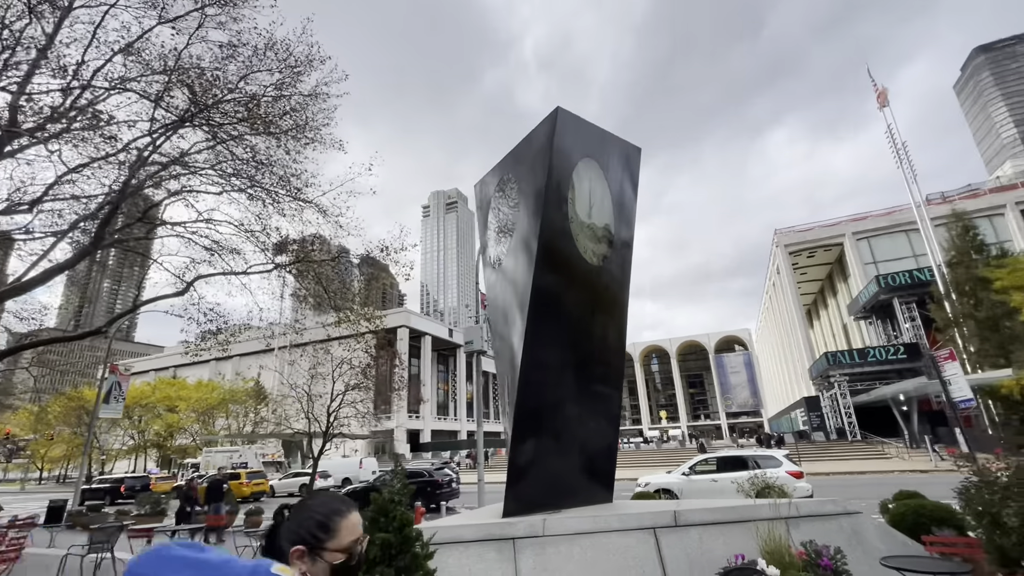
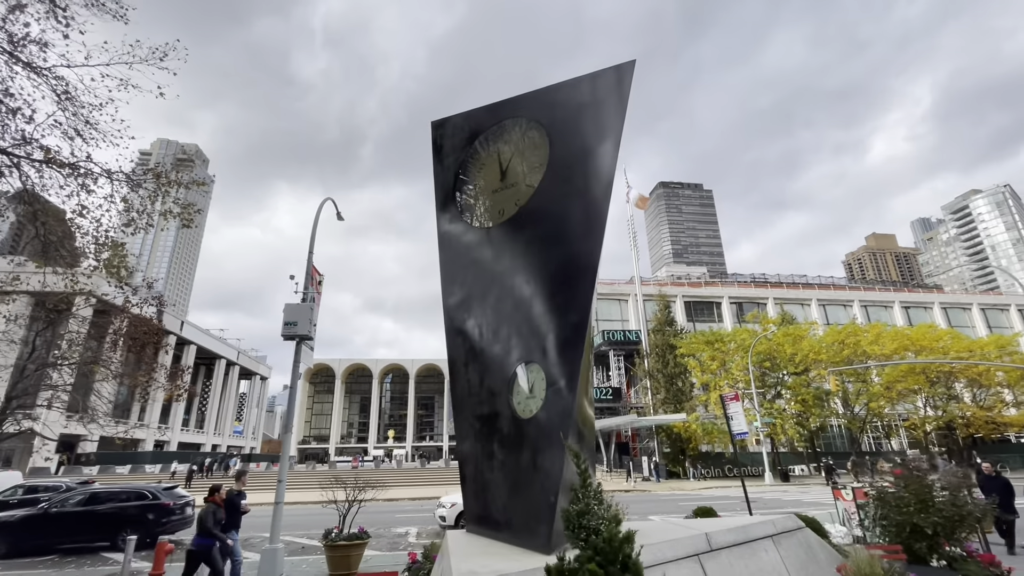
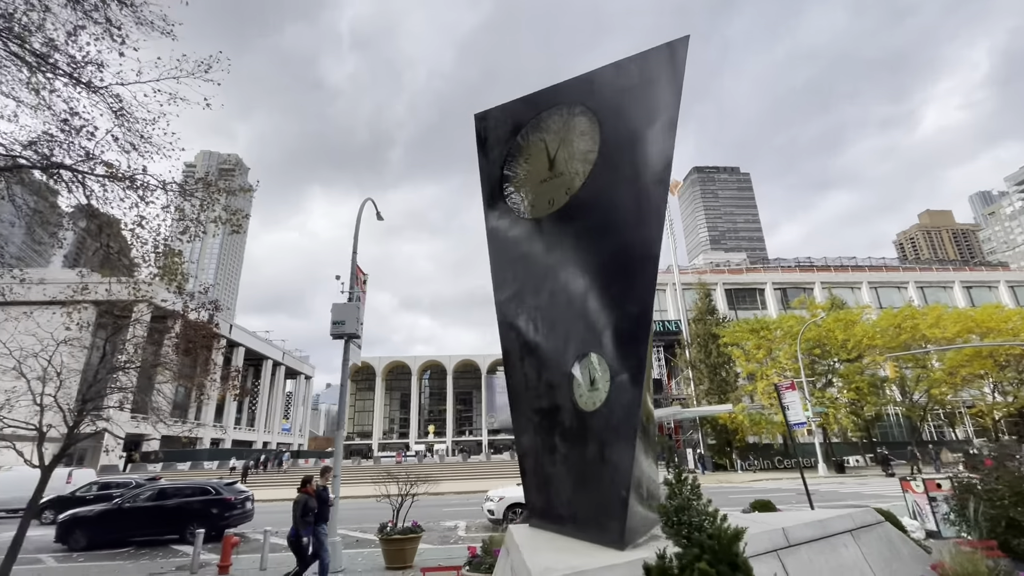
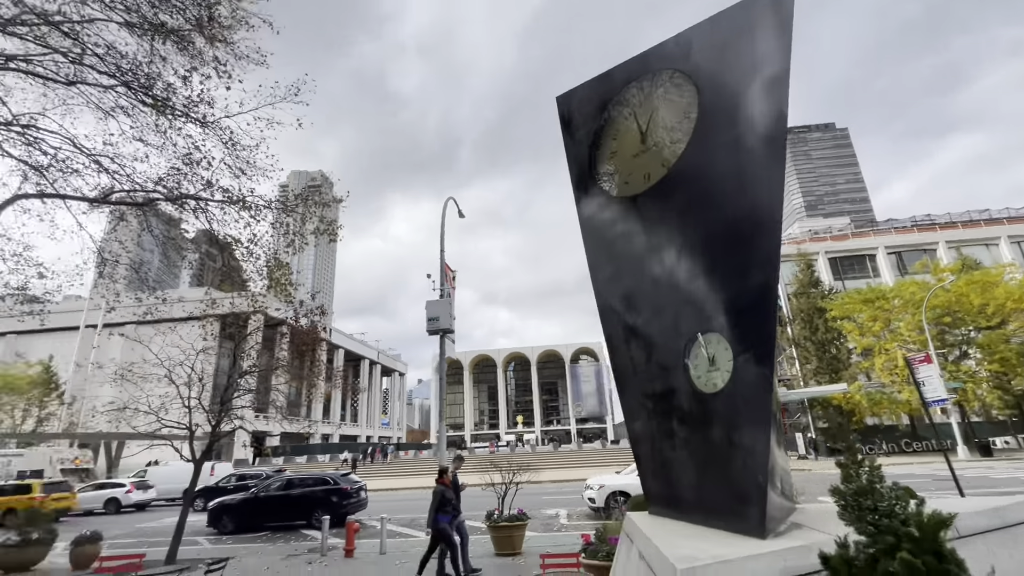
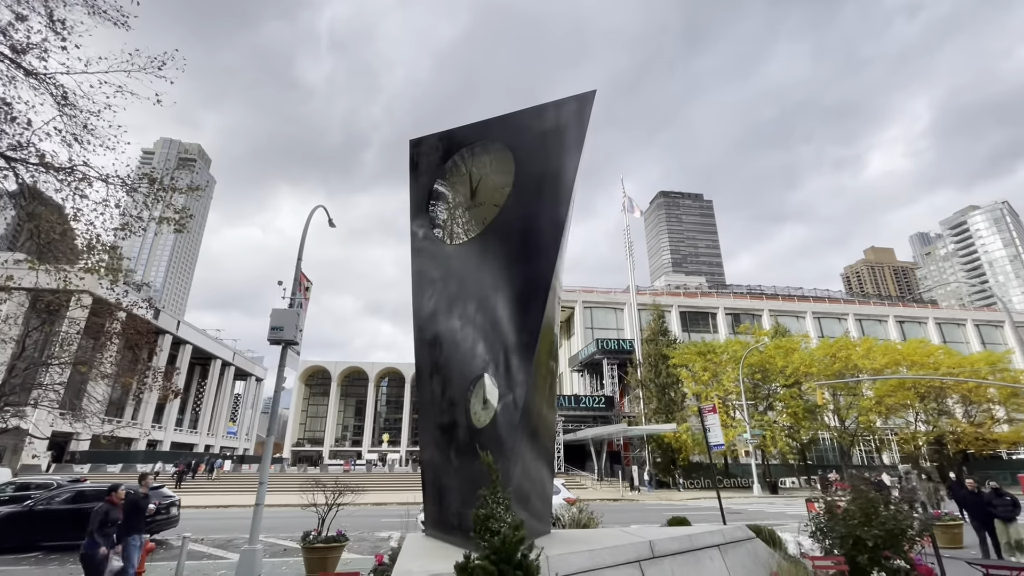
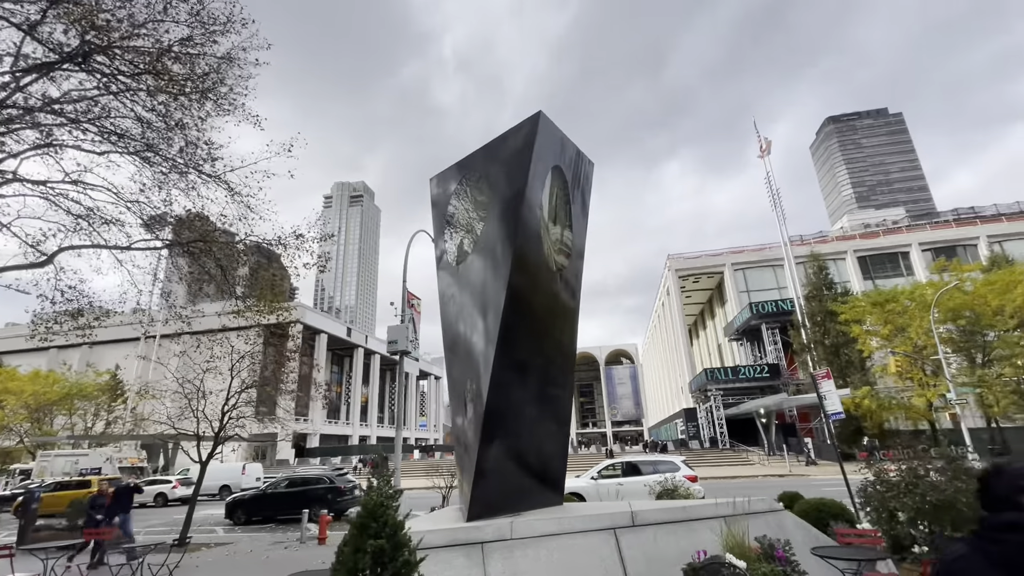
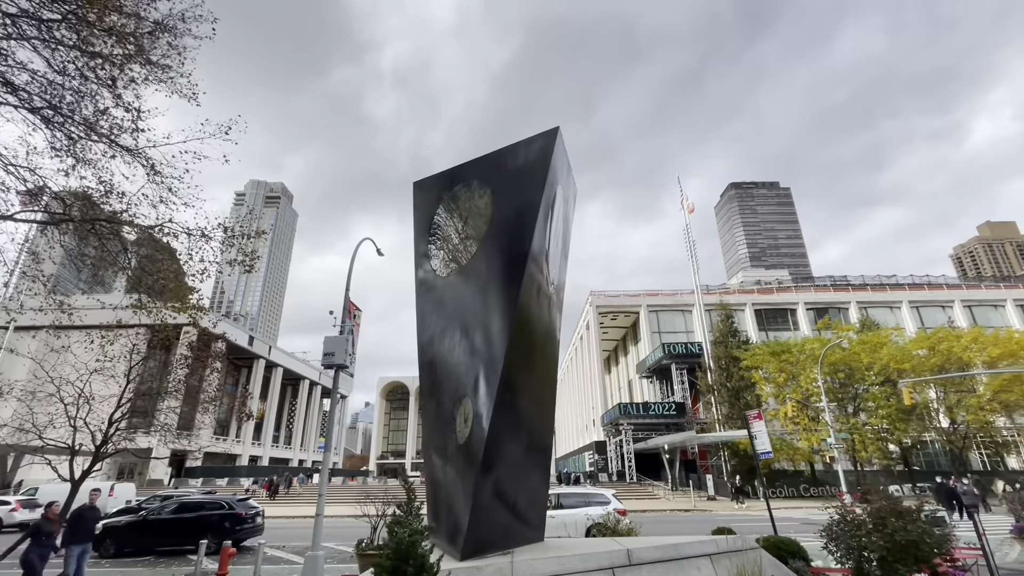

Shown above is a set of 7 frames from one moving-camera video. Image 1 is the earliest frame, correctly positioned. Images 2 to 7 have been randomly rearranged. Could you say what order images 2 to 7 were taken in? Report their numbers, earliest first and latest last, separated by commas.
6, 7, 5, 2, 3, 4
